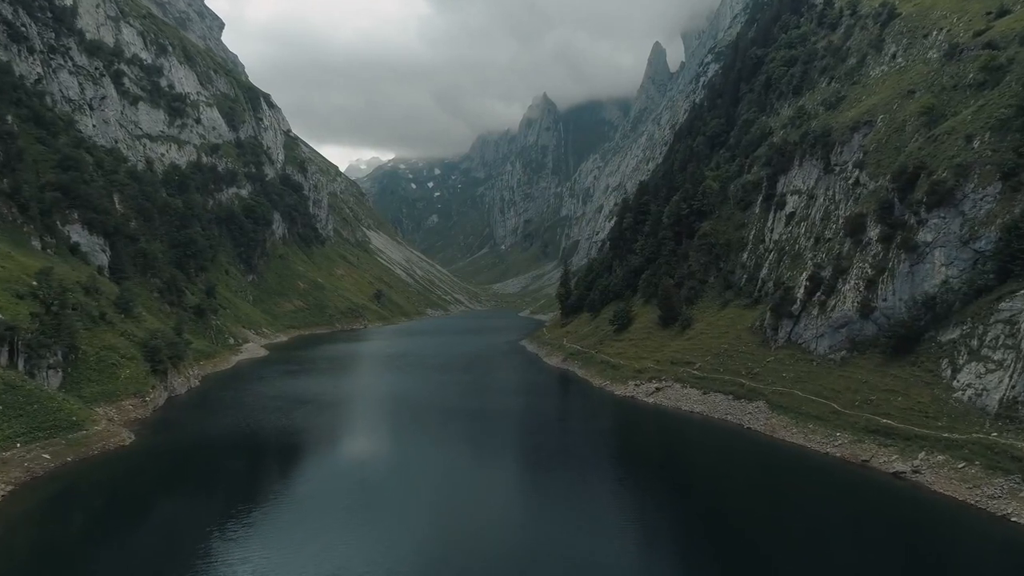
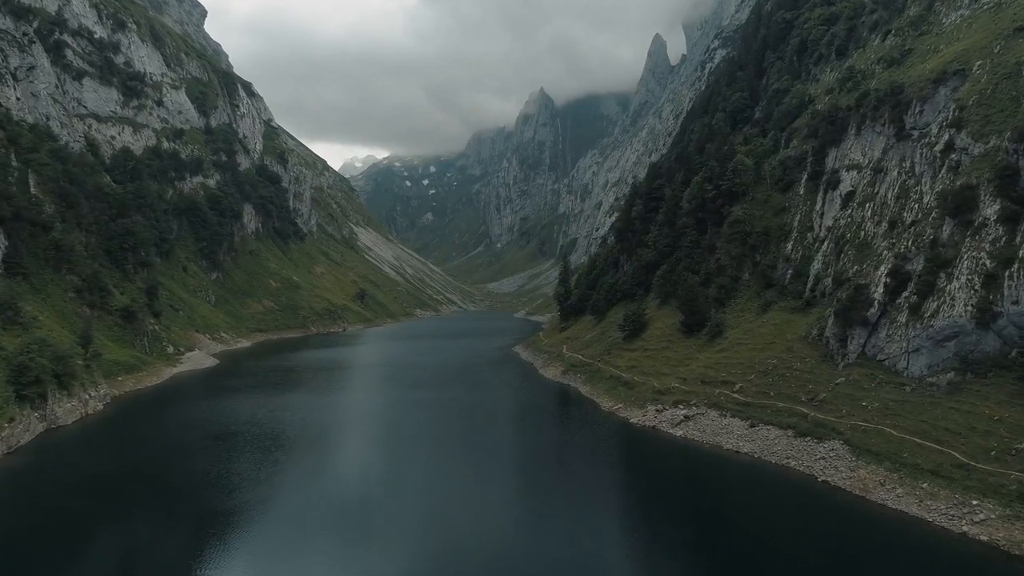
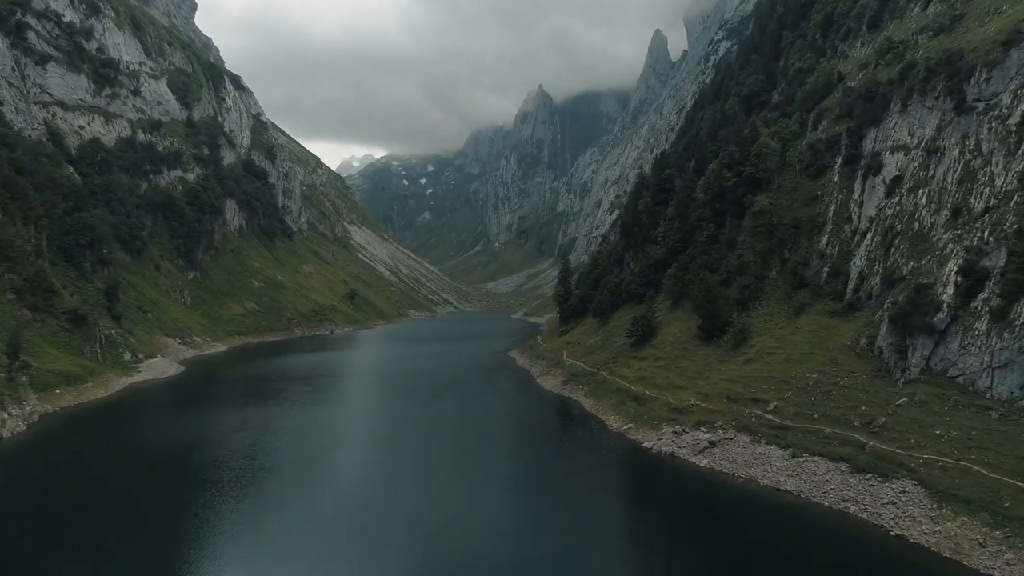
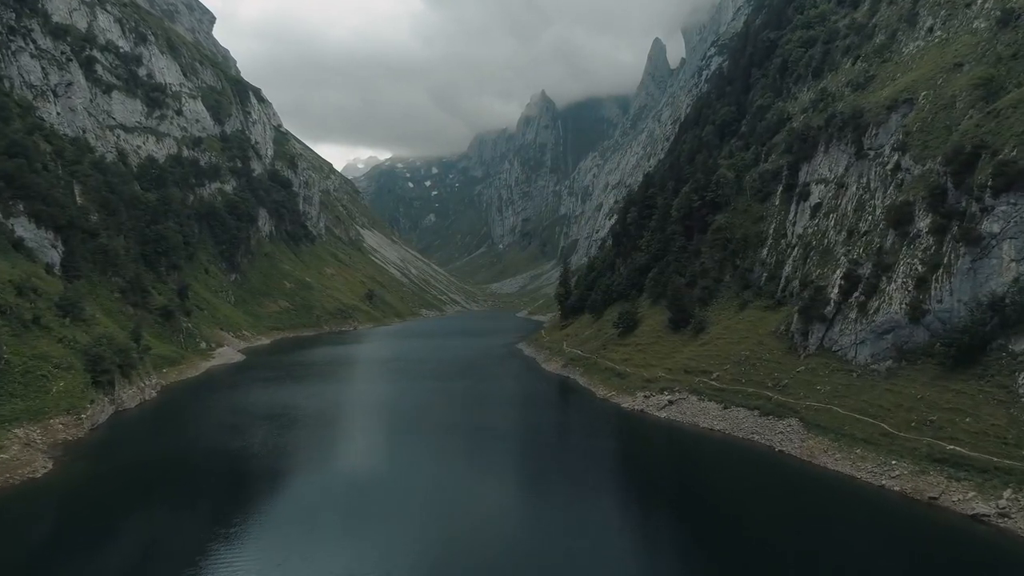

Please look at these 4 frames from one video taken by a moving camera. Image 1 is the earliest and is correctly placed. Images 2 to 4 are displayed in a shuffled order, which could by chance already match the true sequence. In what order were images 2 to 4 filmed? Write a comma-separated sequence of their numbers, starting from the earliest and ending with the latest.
4, 2, 3
